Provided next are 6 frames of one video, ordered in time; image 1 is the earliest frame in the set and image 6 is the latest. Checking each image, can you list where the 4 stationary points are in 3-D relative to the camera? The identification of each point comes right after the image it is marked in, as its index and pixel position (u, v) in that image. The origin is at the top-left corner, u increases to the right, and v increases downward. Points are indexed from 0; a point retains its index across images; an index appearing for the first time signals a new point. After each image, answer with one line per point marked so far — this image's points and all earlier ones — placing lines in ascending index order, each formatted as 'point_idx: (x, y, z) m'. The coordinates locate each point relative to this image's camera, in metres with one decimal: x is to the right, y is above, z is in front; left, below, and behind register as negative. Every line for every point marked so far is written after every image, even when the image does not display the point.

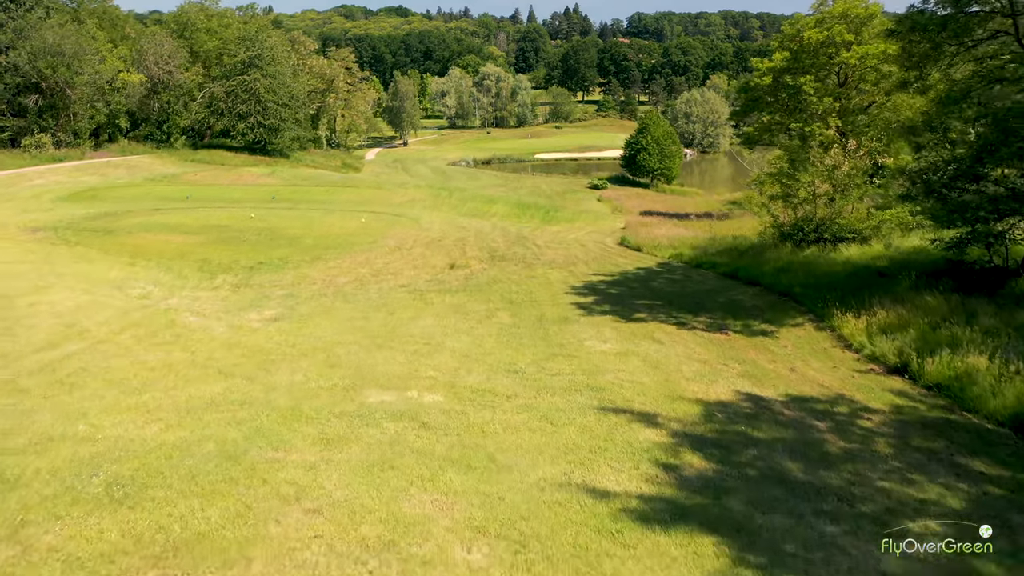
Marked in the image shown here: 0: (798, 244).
0: (+8.0, +1.2, +16.8) m
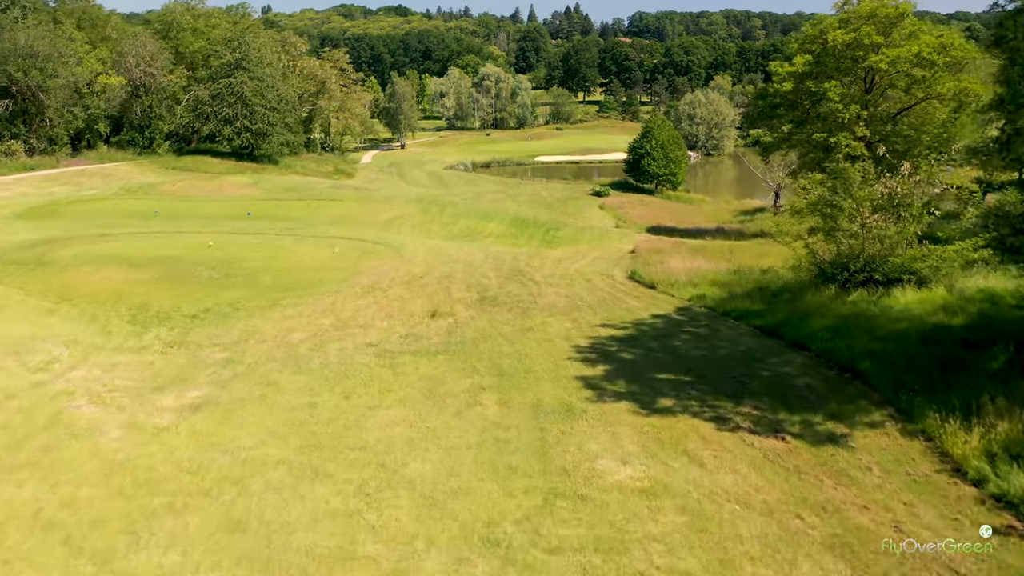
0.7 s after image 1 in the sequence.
0: (+7.9, +0.1, +14.3) m
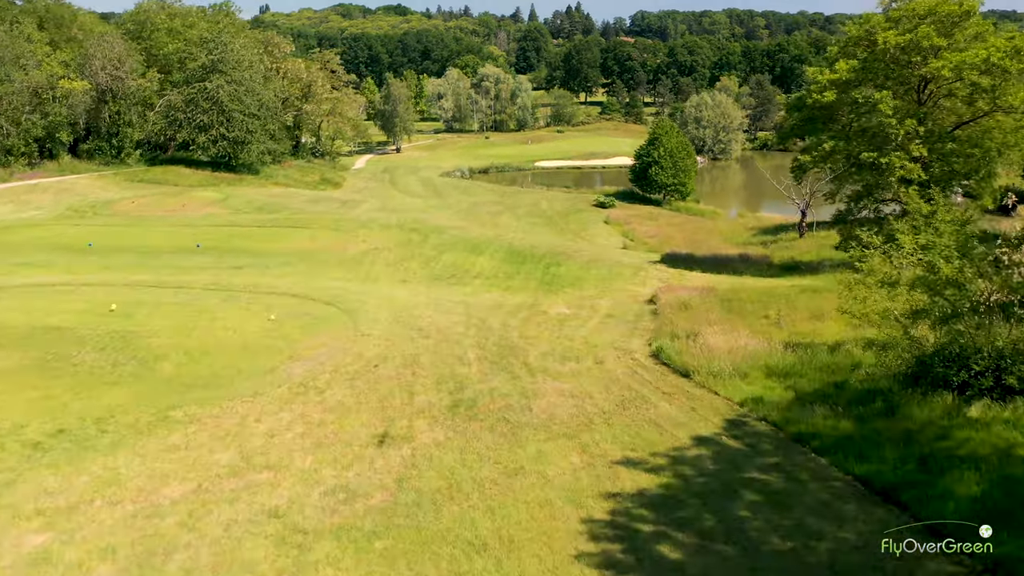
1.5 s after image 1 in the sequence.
0: (+7.6, -1.7, +10.3) m
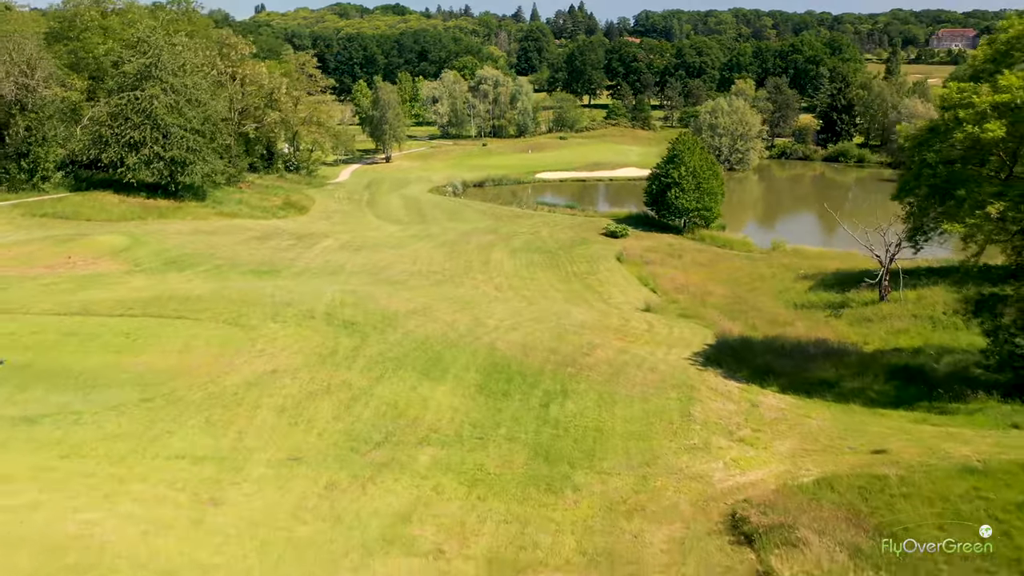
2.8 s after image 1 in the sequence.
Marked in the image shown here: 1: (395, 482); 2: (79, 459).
0: (+7.0, -5.3, +1.6) m
1: (-2.2, -3.5, +11.0) m
2: (-8.1, -3.1, +11.1) m
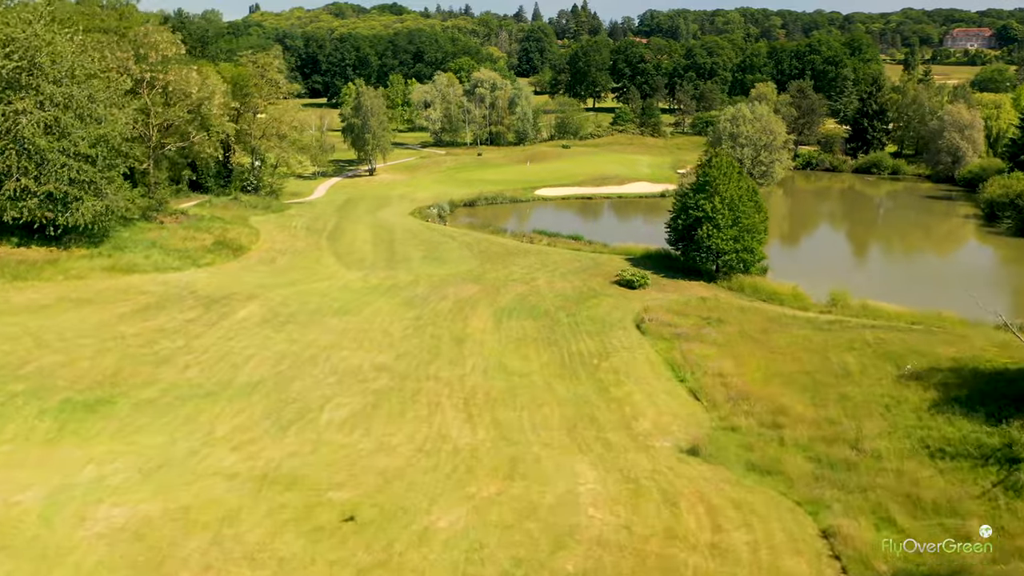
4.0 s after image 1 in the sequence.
0: (+6.0, -9.4, -9.0) m
1: (-3.1, -7.7, +0.4) m
2: (-9.1, -7.2, +0.5) m
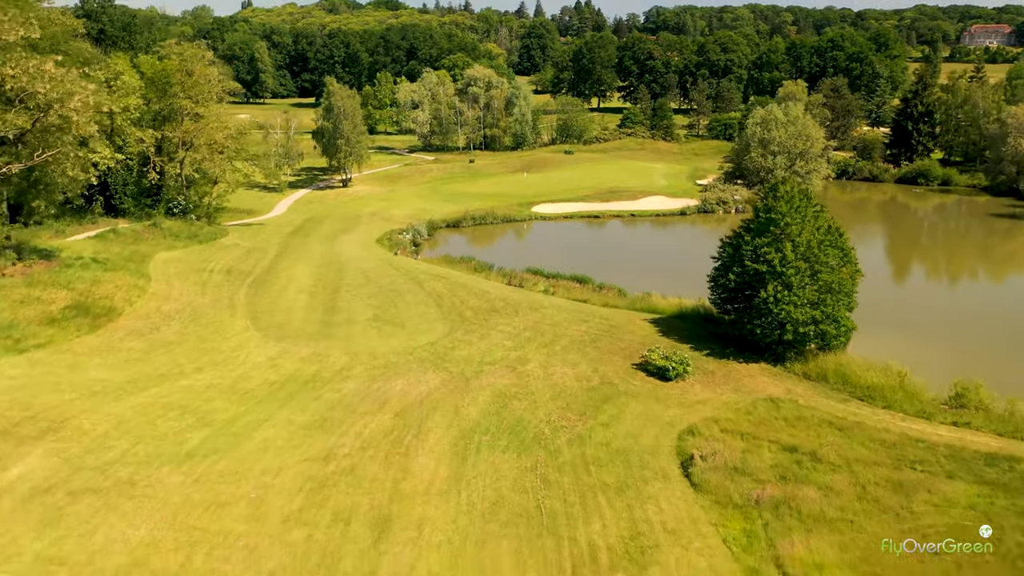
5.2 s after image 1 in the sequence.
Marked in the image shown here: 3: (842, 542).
0: (+4.8, -13.6, -21.5) m
1: (-4.3, -11.8, -12.1) m
2: (-10.3, -11.3, -12.0) m
3: (+9.2, -6.9, +16.5) m
